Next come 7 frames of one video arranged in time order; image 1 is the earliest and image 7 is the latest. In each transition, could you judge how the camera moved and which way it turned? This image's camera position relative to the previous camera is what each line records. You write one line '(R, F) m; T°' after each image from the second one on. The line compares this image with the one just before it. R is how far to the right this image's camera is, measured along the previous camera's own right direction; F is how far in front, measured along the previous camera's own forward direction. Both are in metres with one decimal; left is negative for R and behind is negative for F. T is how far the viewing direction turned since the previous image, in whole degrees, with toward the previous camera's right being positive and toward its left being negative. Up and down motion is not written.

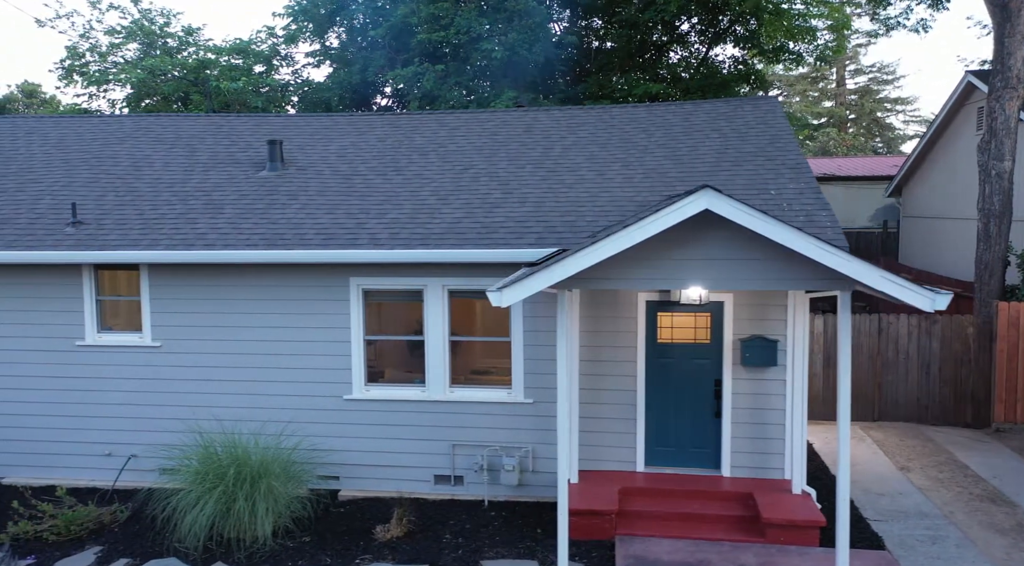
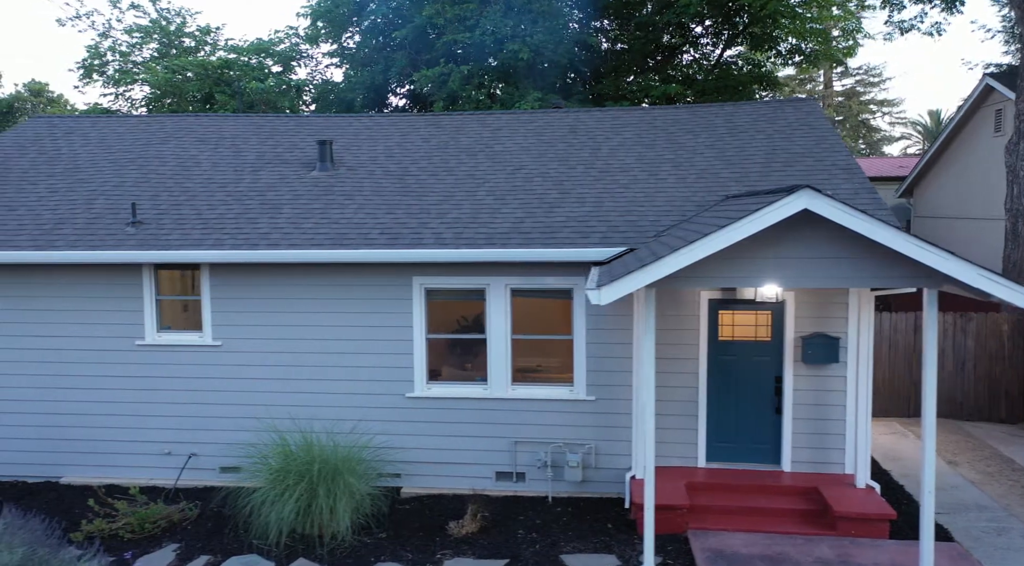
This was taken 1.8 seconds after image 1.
(-0.8, -0.1) m; +1°
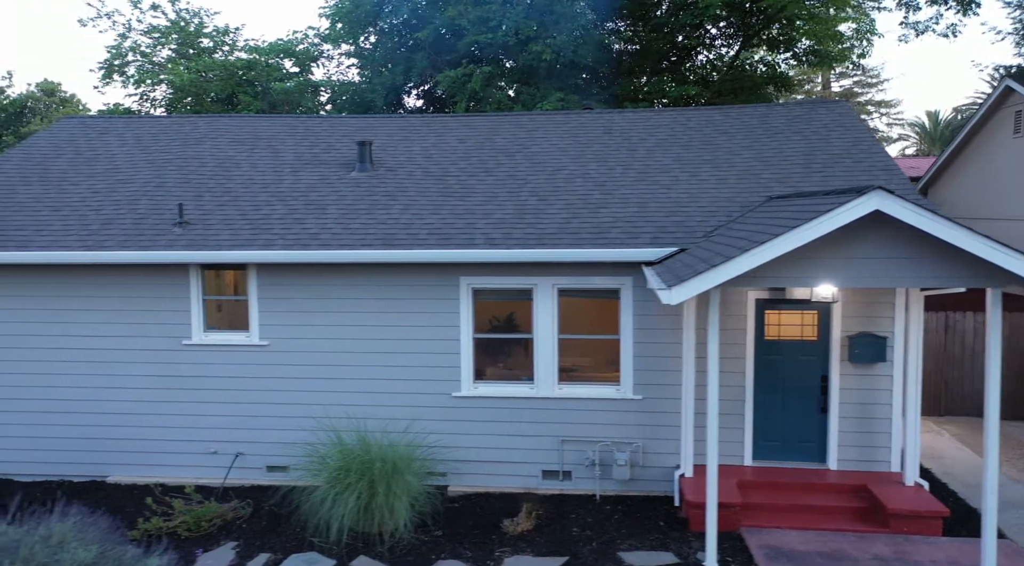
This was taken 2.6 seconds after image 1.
(-0.6, -0.1) m; 0°
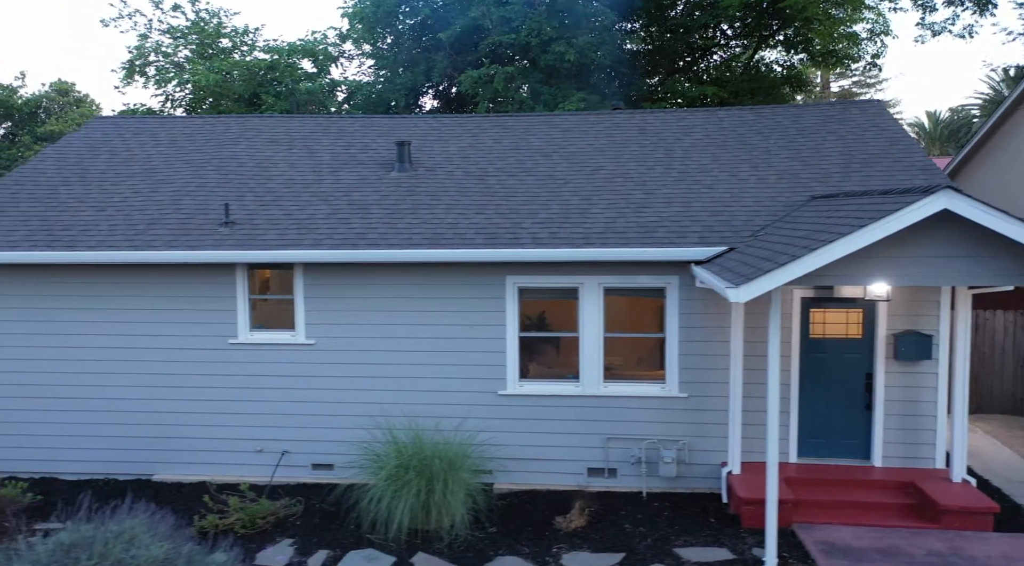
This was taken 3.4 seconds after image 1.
(-0.5, -0.1) m; 0°
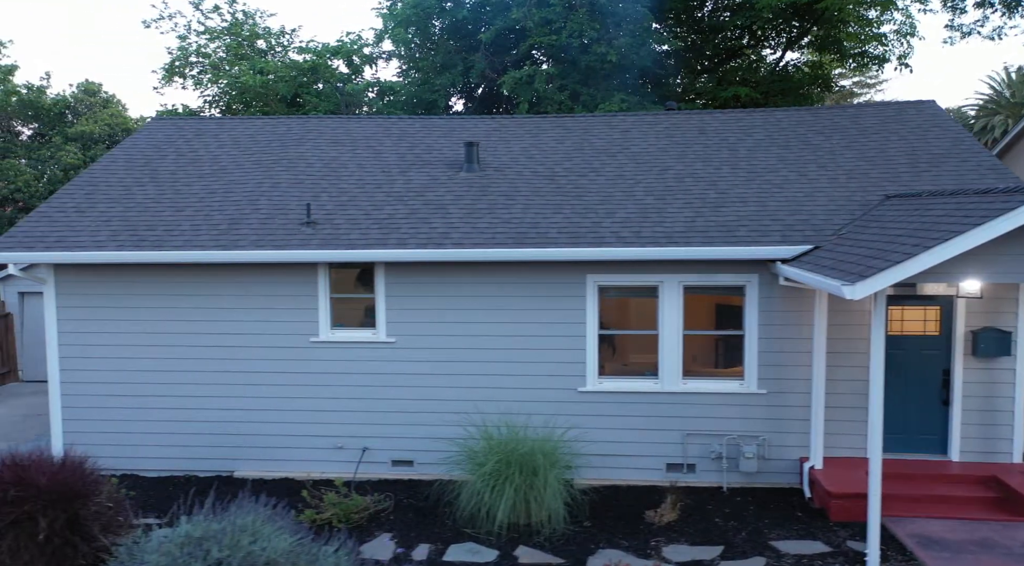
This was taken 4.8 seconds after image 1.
(-0.9, -0.1) m; 0°
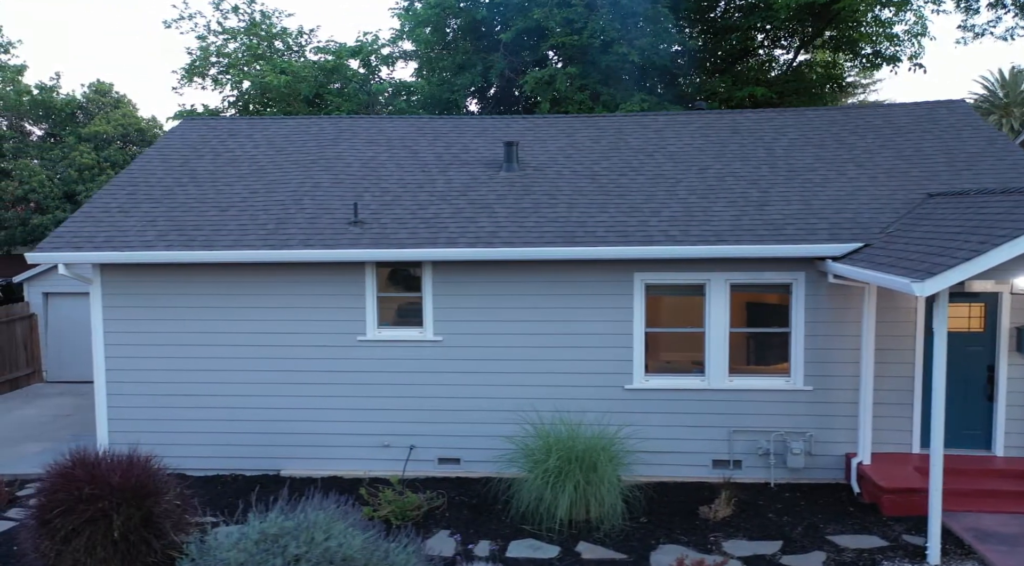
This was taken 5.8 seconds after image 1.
(-0.6, -0.1) m; 0°
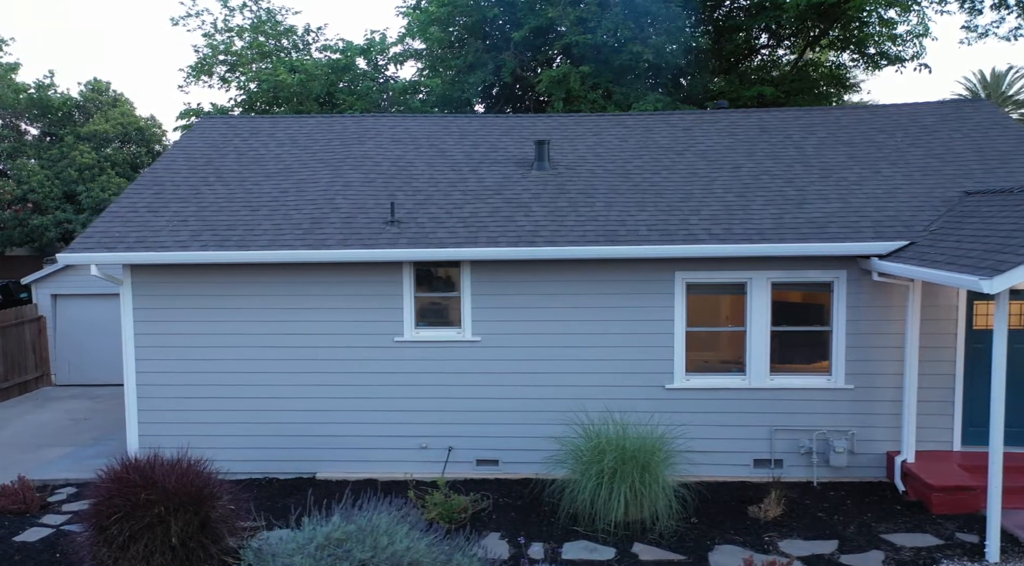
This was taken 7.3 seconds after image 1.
(-0.6, +0.1) m; +1°
